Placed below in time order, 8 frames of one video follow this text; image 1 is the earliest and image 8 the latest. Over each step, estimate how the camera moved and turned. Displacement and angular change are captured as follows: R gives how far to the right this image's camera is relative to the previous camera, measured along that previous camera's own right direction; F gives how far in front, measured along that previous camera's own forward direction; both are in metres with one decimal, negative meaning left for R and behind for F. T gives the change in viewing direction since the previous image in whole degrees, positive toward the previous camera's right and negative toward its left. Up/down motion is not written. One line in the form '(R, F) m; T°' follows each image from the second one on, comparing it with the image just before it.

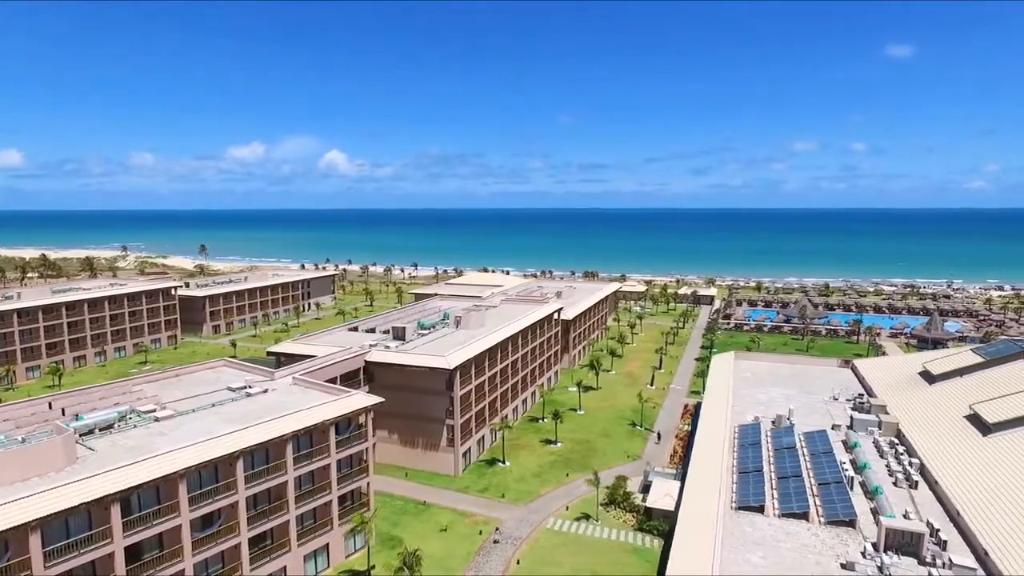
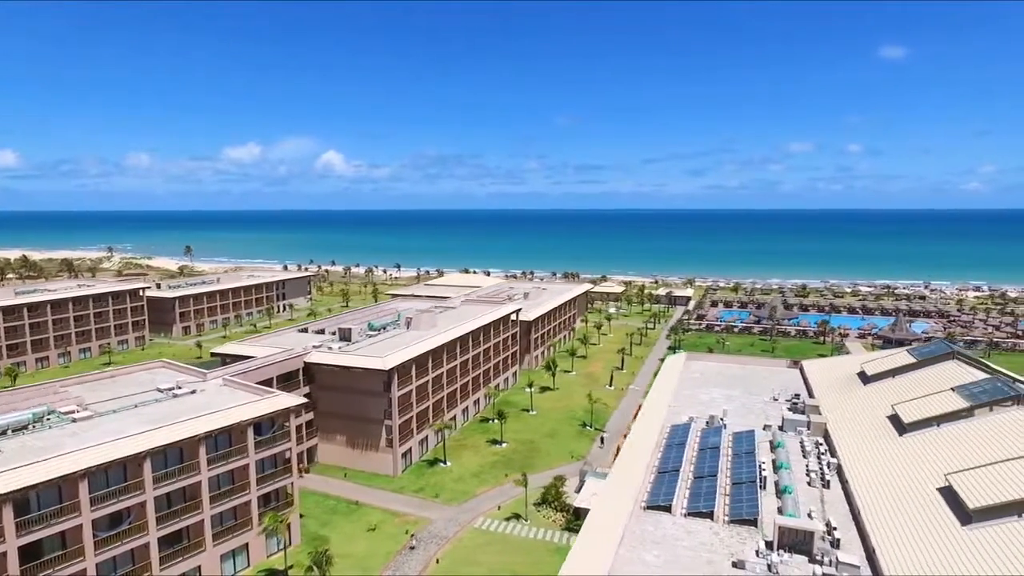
(+4.6, -0.3) m; 0°
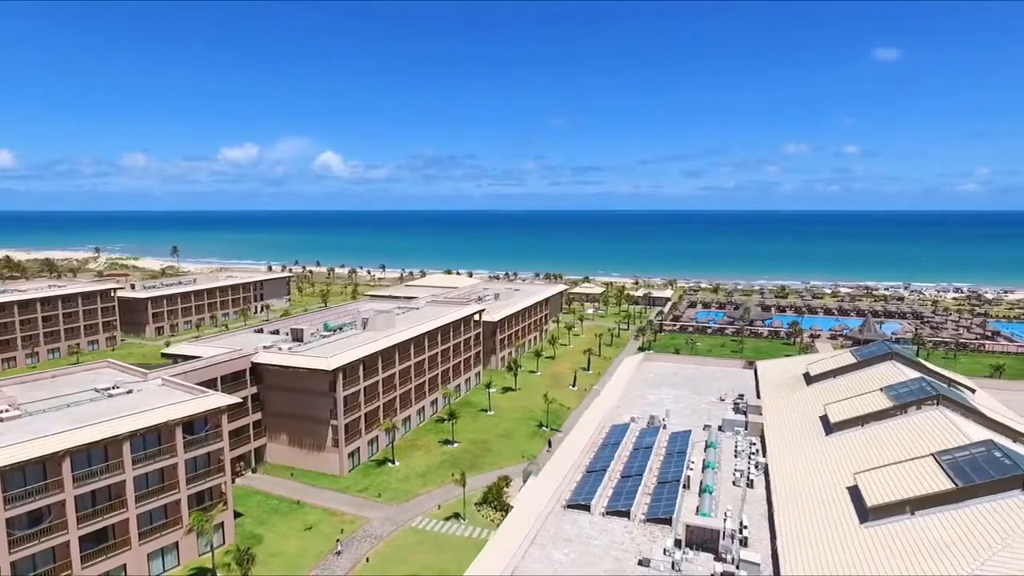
(+4.0, -0.3) m; 0°
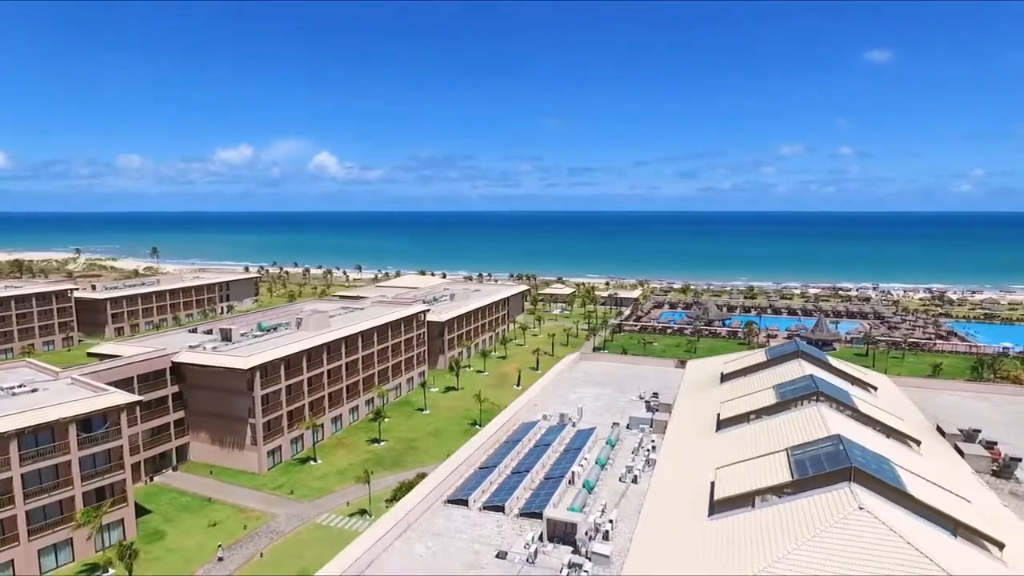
(+6.3, -0.7) m; 0°
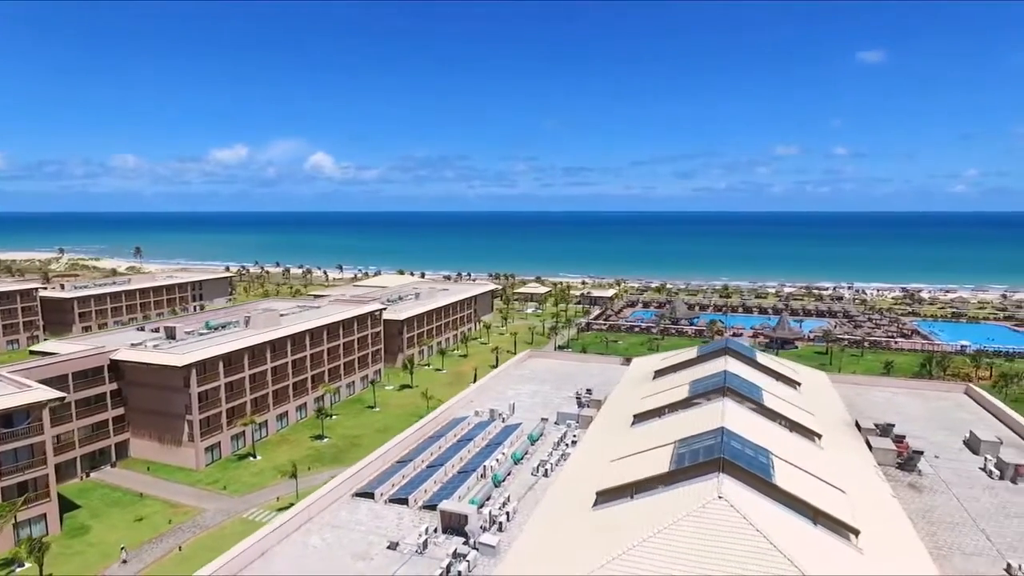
(+5.0, -0.7) m; 0°
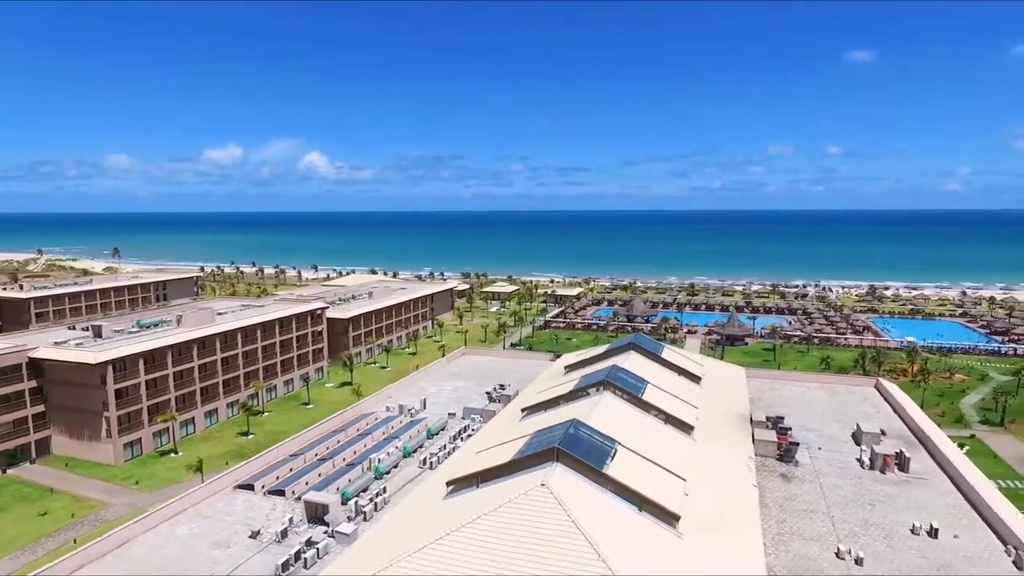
(+6.7, -0.9) m; 0°
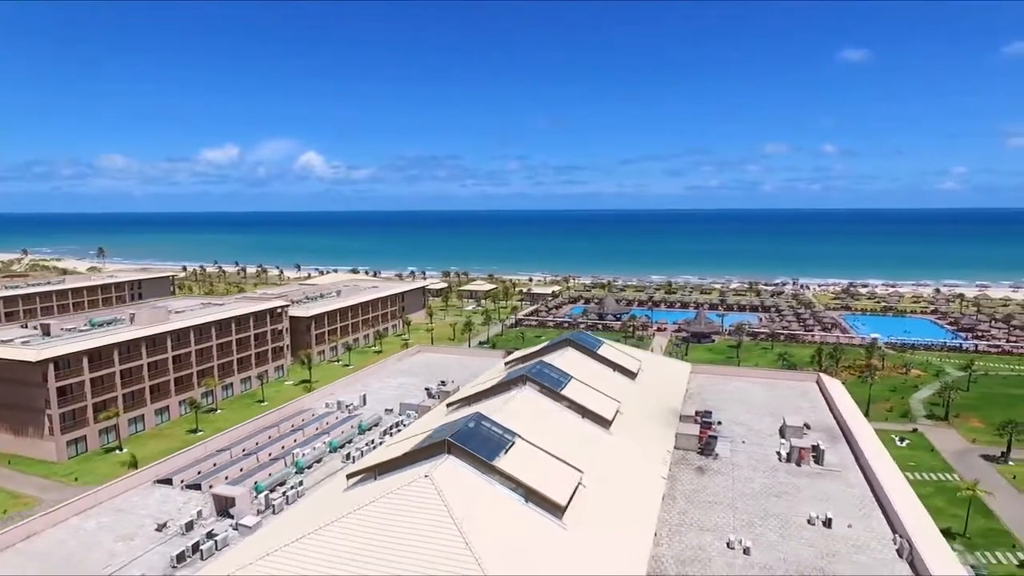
(+4.7, -0.4) m; 0°
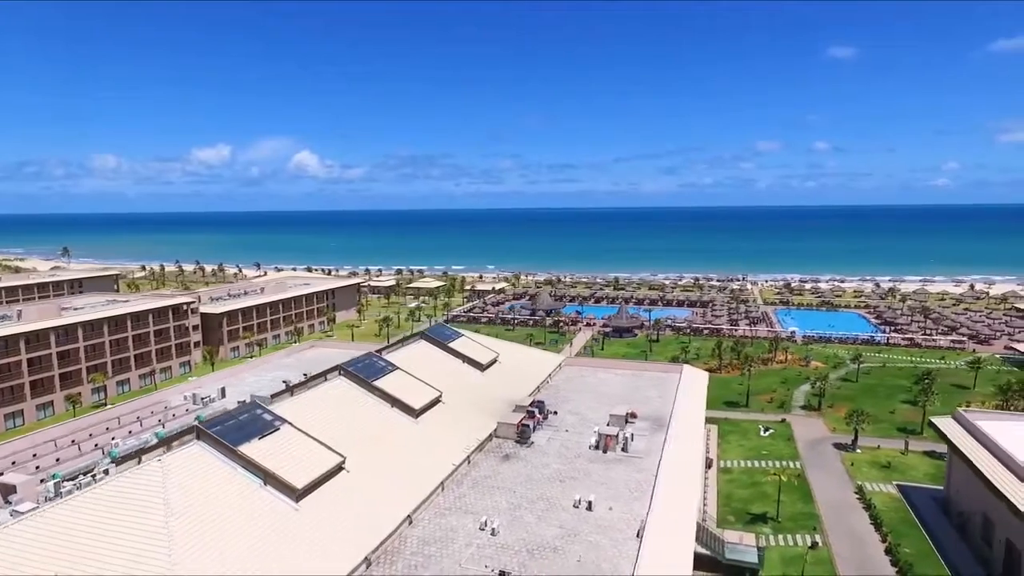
(+11.3, -0.9) m; 0°
